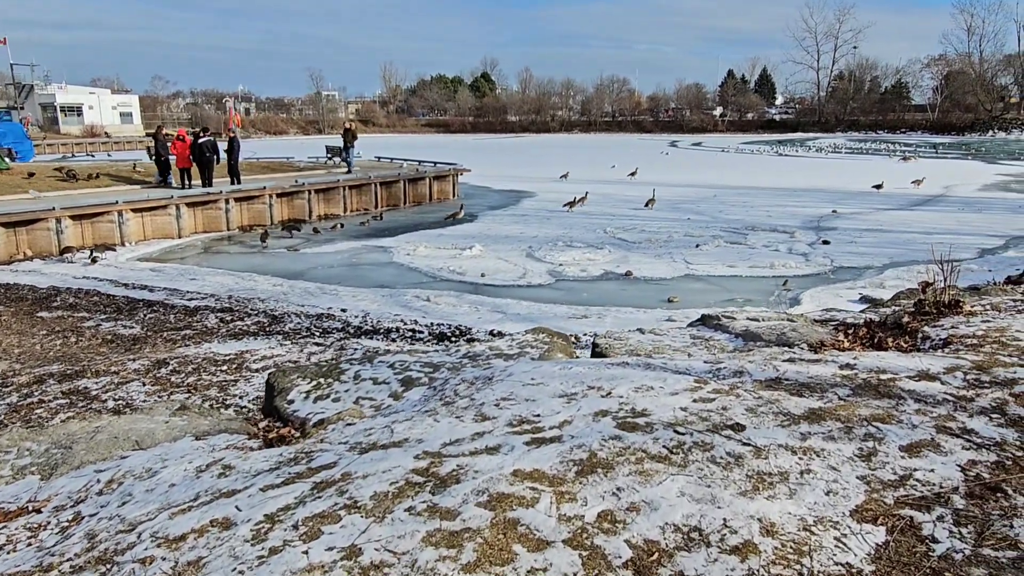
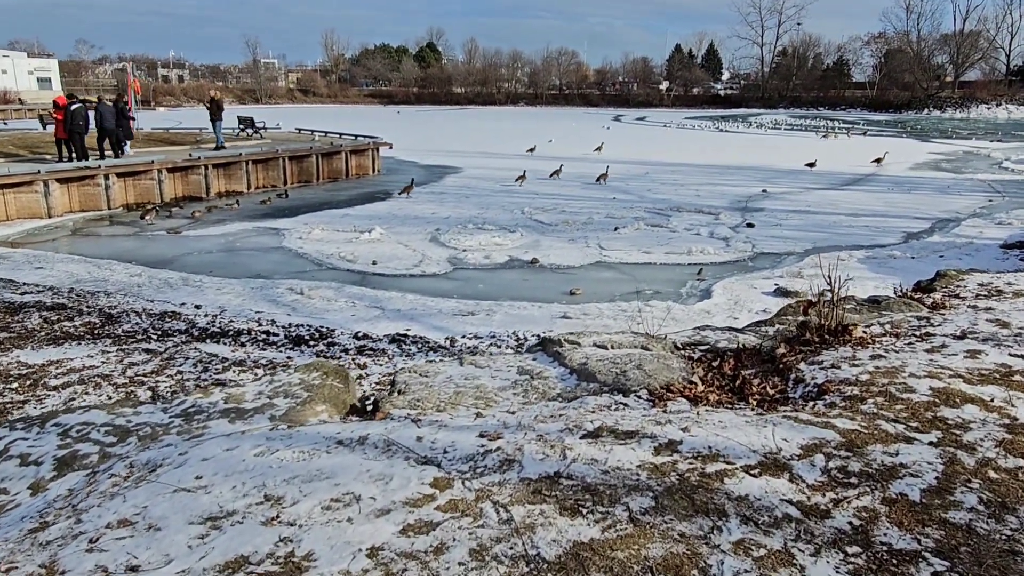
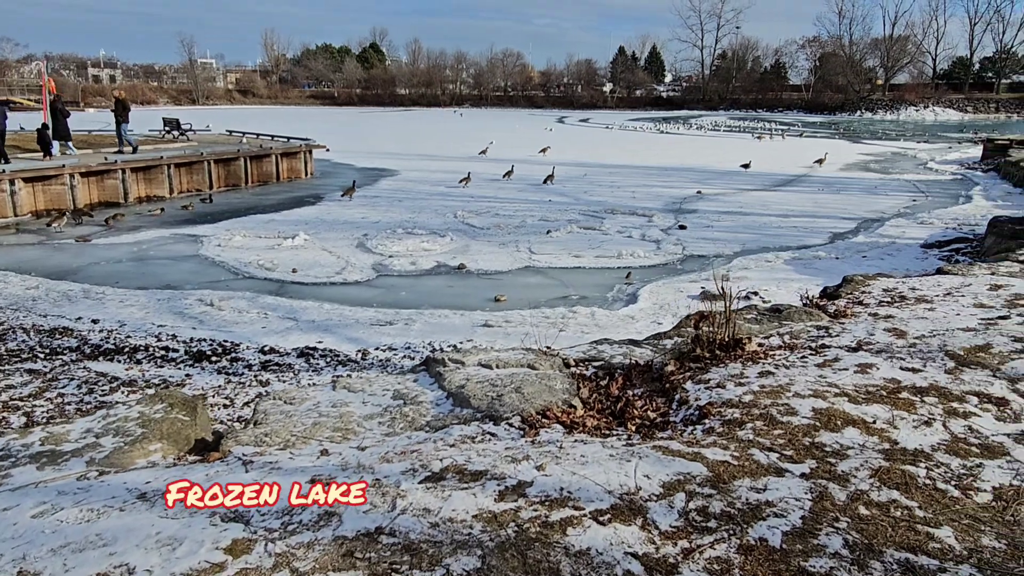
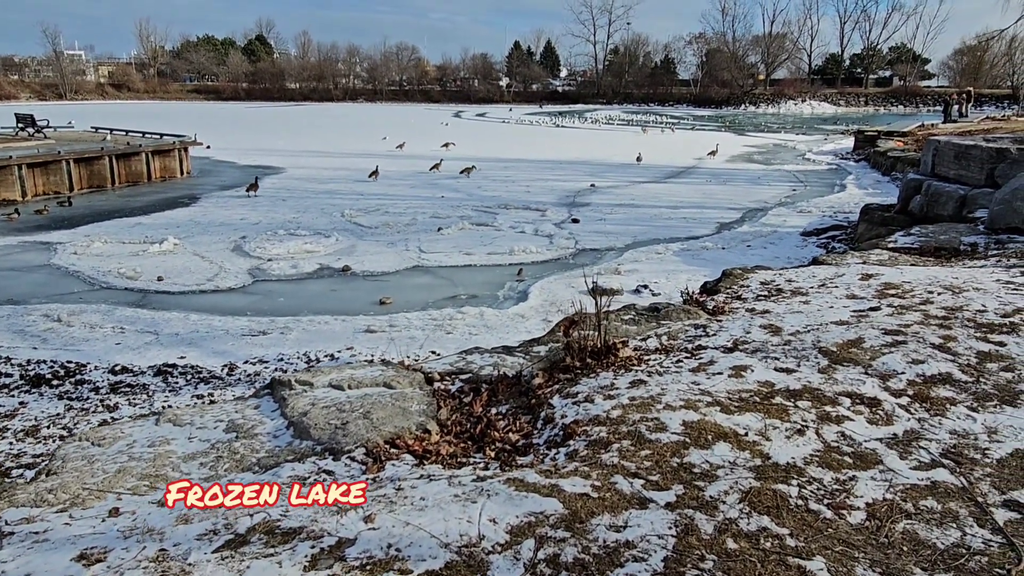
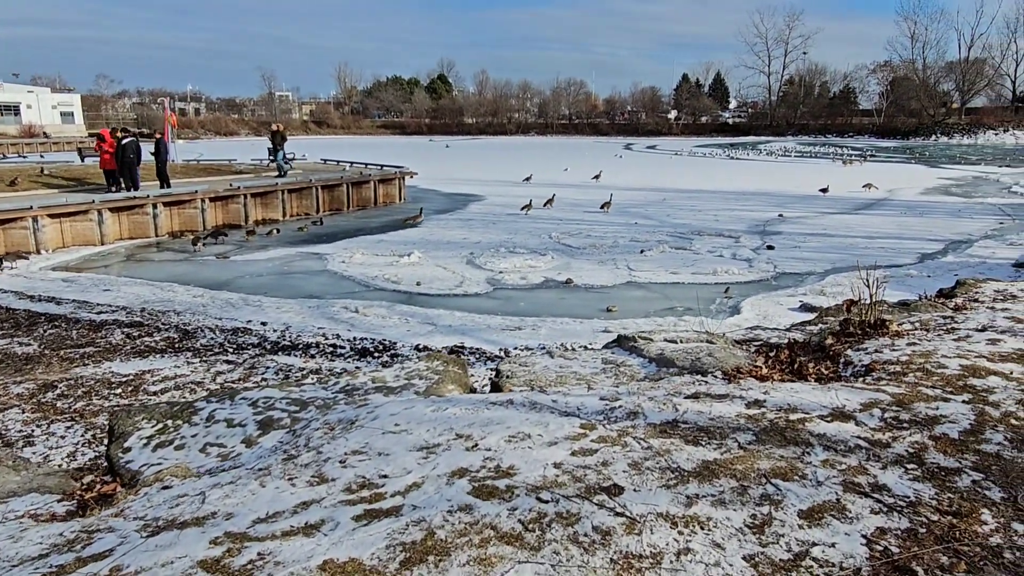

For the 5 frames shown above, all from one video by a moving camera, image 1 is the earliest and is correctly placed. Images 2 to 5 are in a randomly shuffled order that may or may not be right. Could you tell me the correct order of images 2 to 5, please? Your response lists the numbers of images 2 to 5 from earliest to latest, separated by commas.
5, 2, 3, 4
